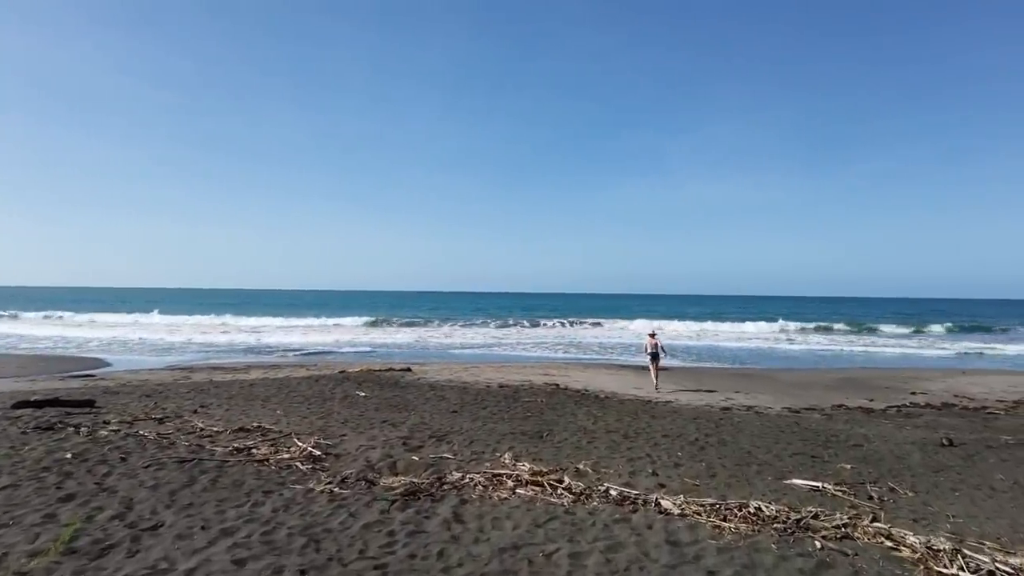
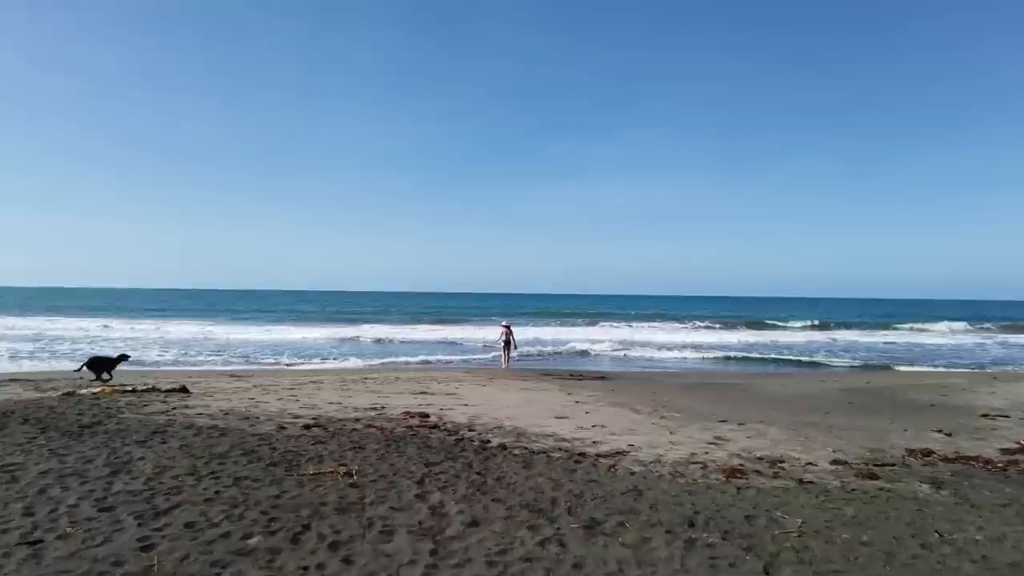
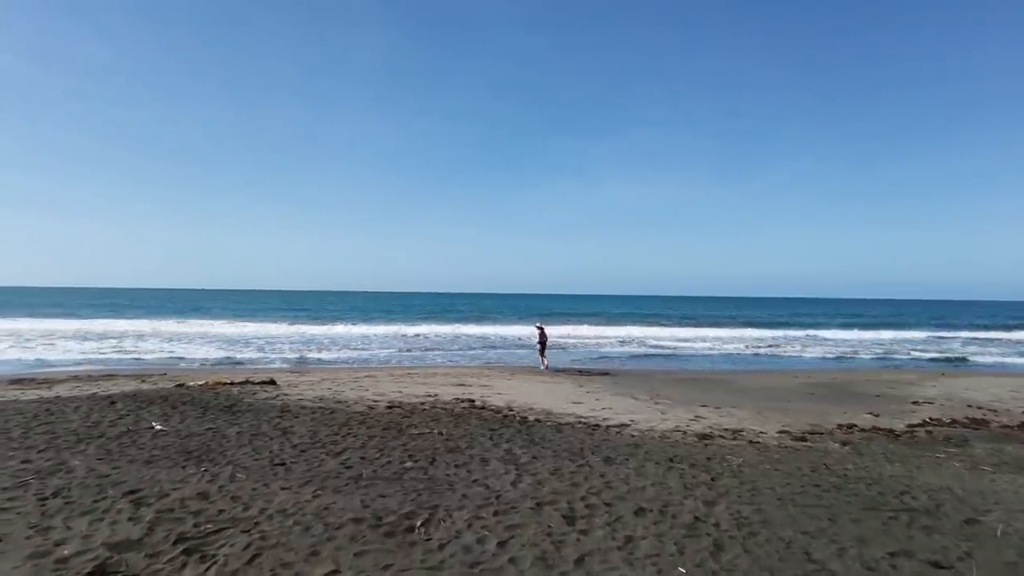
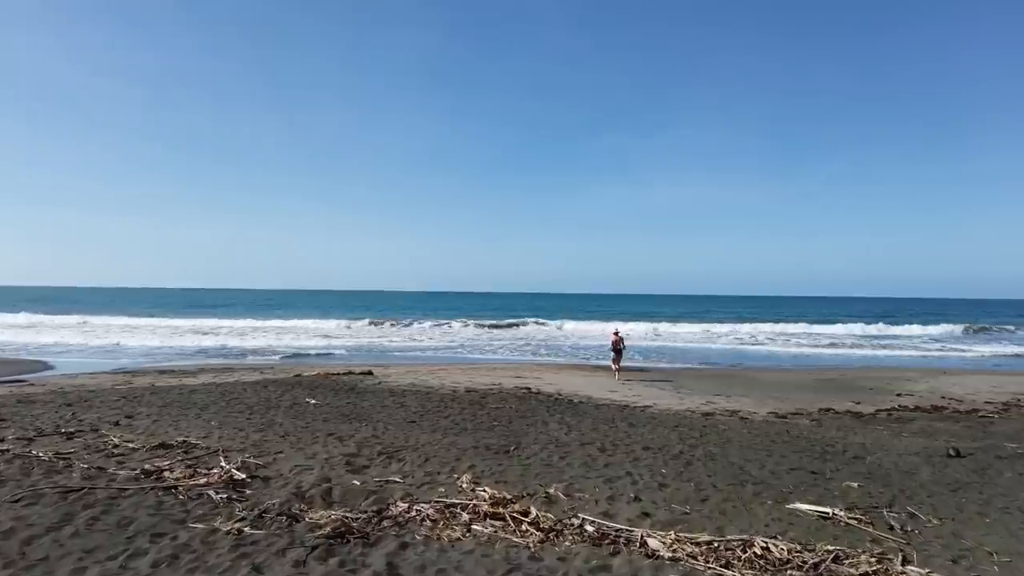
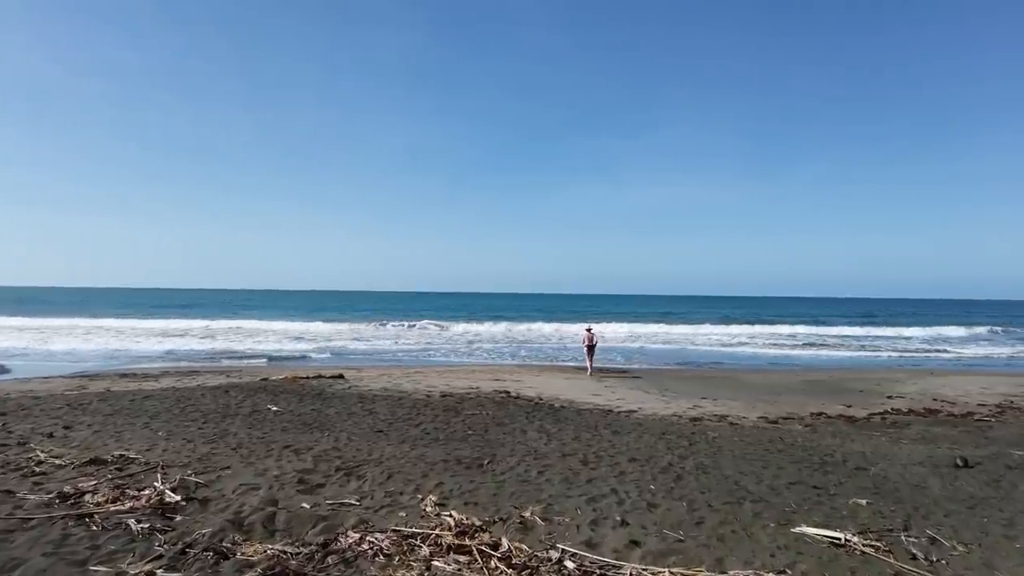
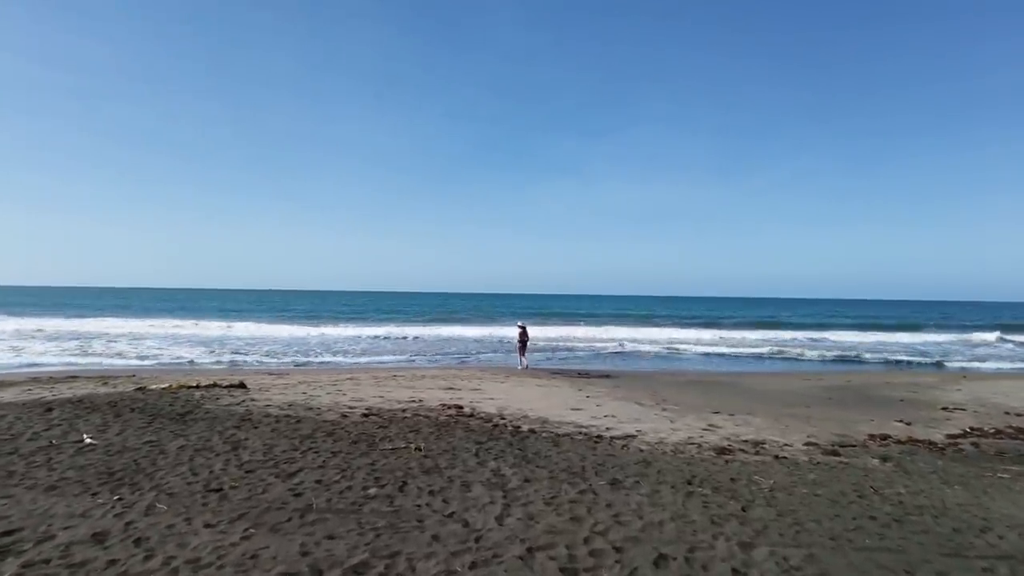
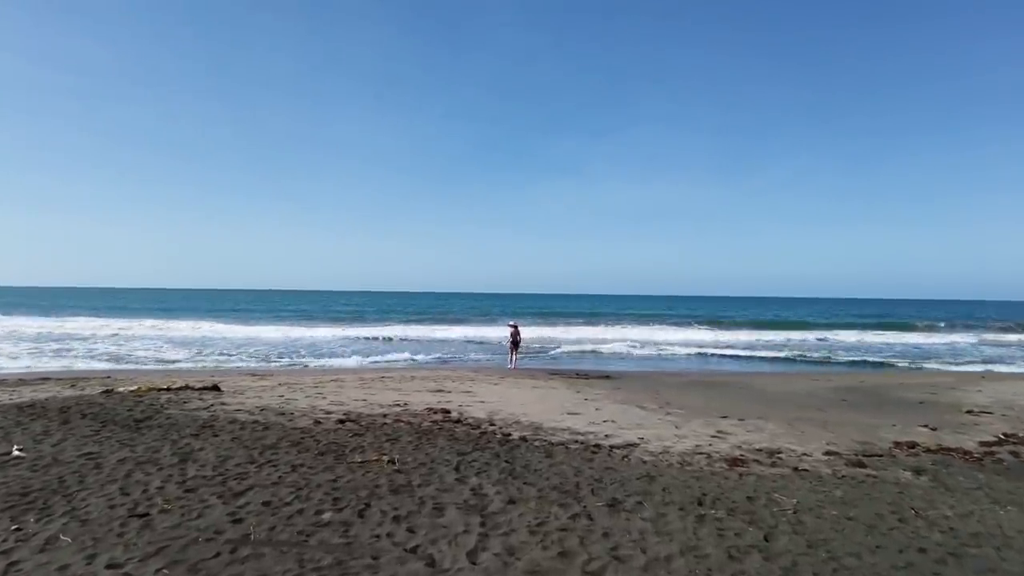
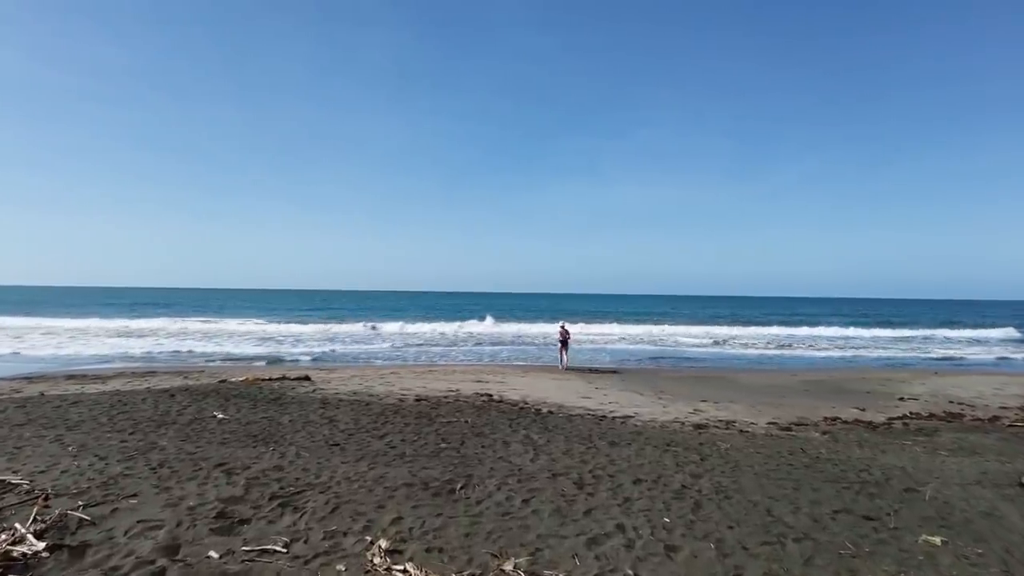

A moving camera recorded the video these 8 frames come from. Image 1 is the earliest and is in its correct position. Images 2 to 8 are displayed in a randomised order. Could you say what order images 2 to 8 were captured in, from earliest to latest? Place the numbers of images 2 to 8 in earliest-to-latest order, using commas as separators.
4, 5, 8, 3, 6, 7, 2
